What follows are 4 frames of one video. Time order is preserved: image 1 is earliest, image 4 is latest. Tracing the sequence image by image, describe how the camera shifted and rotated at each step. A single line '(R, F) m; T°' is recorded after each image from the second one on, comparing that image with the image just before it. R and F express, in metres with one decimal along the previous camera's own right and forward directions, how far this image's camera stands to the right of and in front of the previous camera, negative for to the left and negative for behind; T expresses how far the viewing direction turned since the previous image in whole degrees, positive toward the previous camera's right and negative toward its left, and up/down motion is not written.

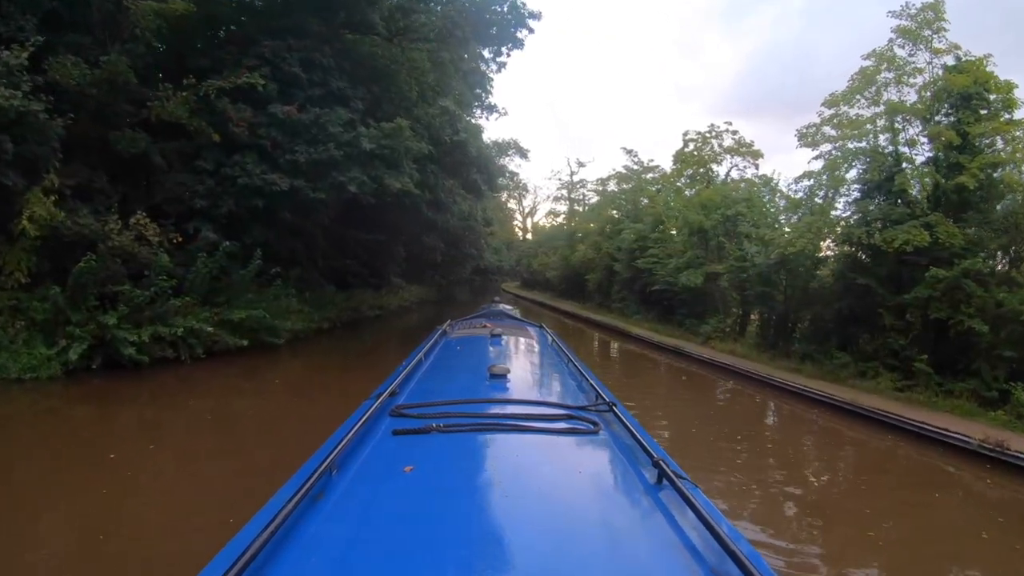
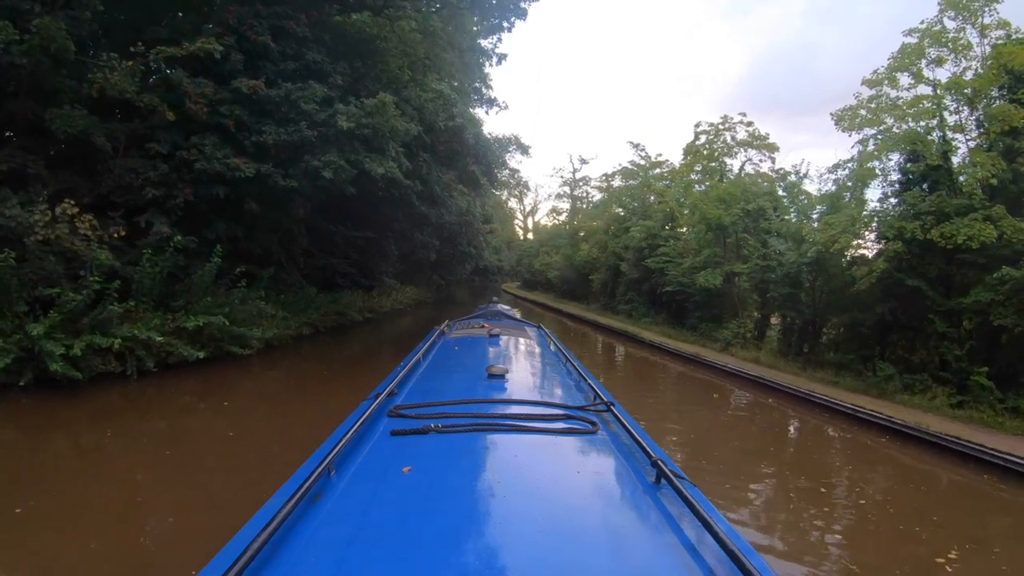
(0.0, +1.3) m; 0°
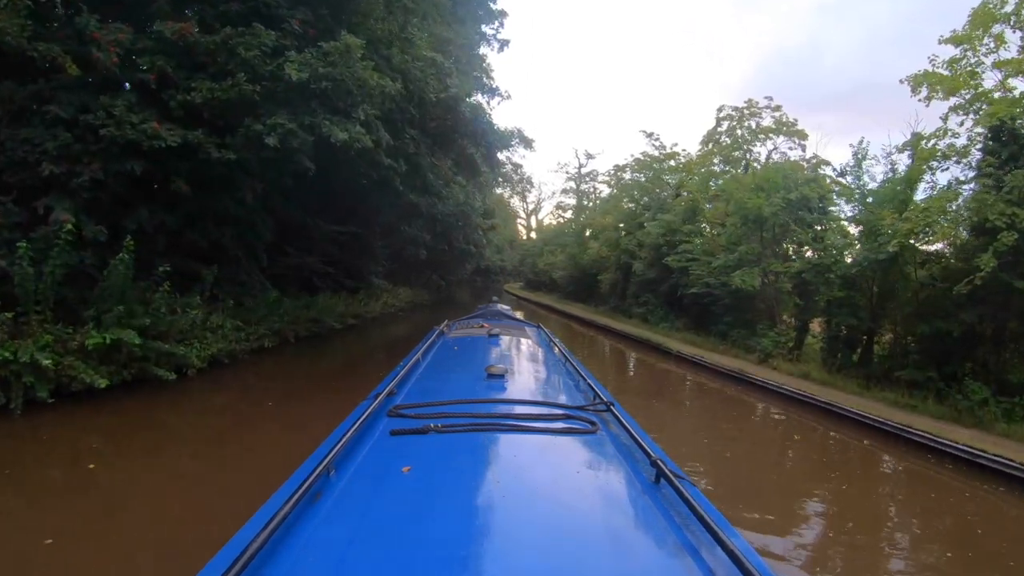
(-0.1, +1.9) m; 0°
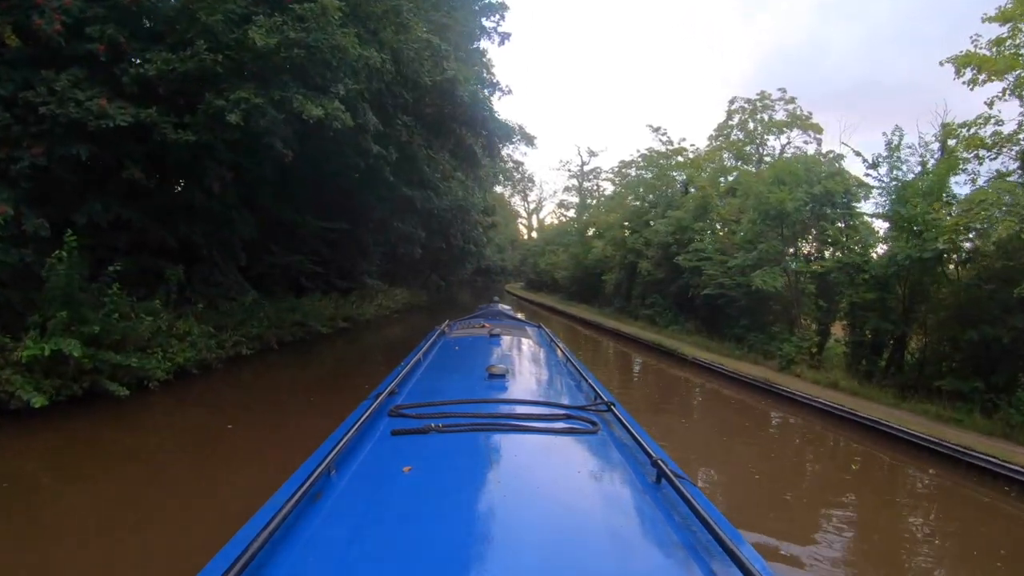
(0.0, +0.8) m; 0°
